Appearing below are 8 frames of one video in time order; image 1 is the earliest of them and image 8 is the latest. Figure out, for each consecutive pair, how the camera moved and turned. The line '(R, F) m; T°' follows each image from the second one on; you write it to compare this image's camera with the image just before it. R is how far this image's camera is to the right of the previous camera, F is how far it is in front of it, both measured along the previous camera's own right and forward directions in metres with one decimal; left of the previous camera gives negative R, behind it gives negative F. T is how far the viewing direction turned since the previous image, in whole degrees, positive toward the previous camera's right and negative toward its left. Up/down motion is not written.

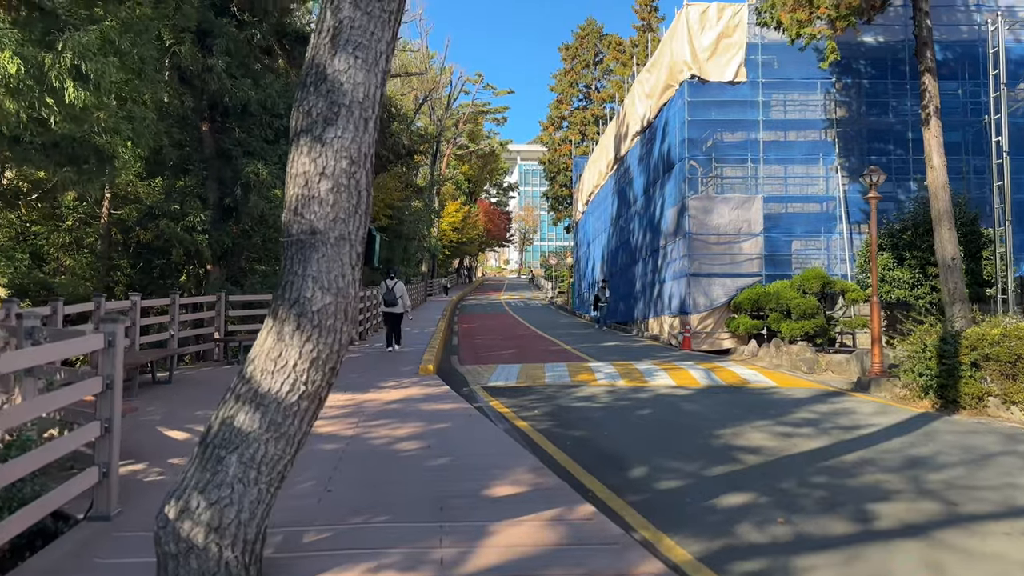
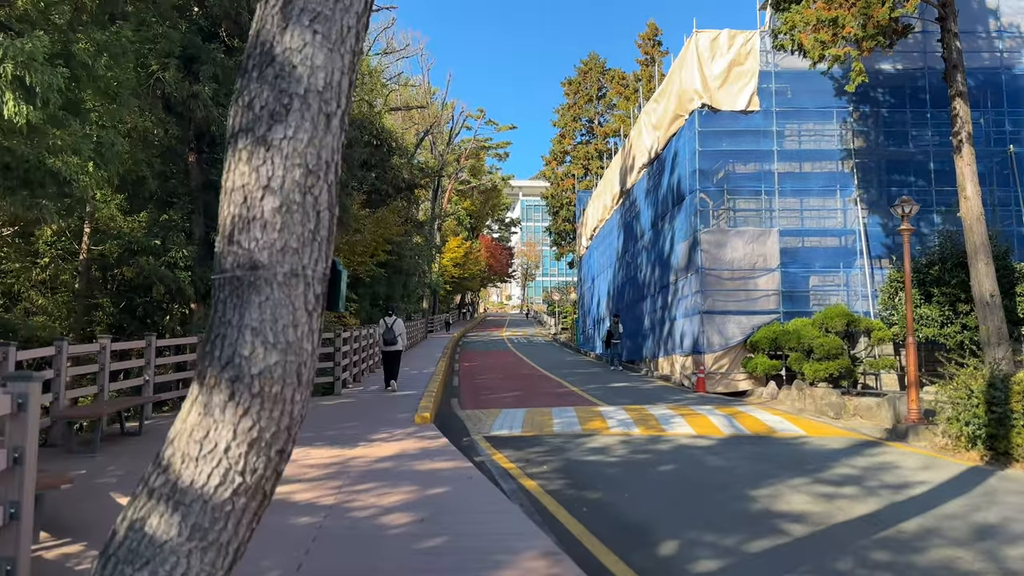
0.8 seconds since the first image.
(0.0, +0.9) m; 0°
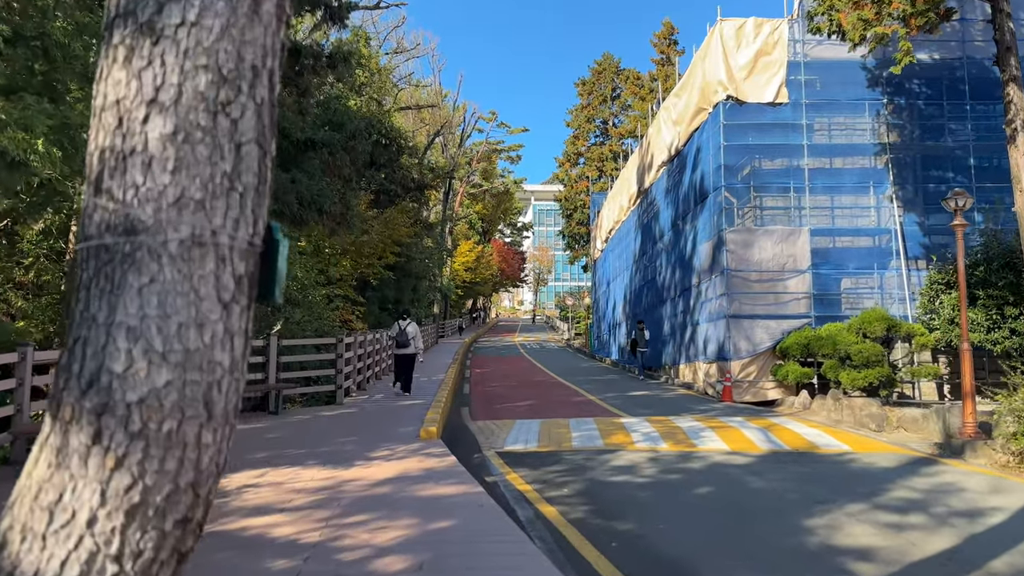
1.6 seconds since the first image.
(0.0, +1.0) m; -1°
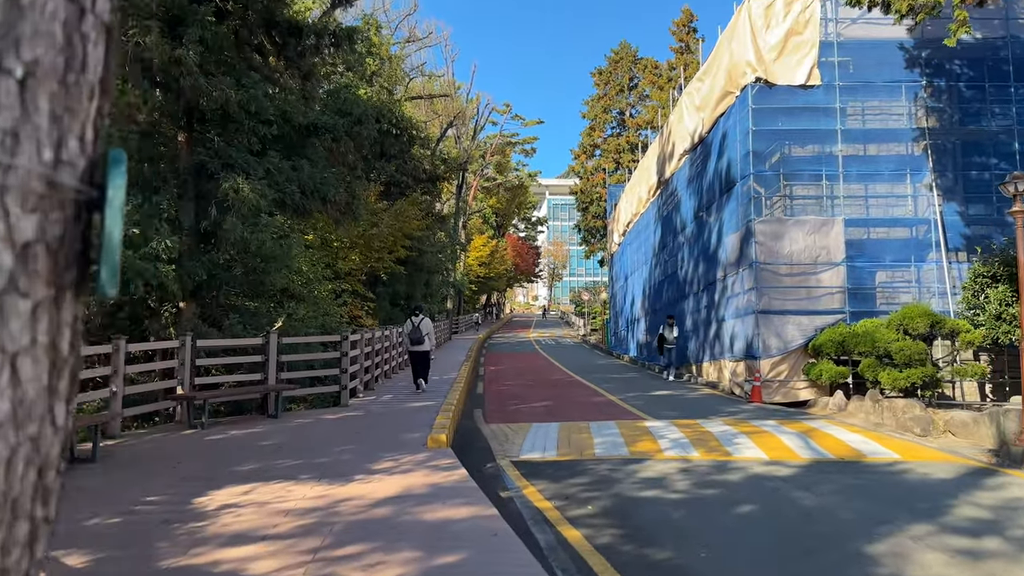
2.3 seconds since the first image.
(0.0, +0.8) m; -1°
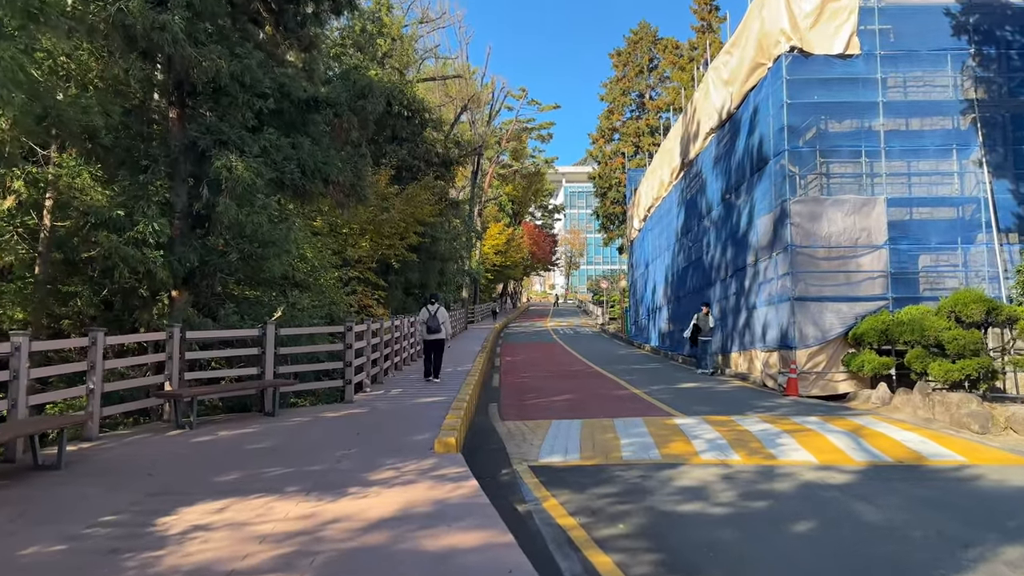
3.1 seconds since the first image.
(0.0, +0.9) m; -1°
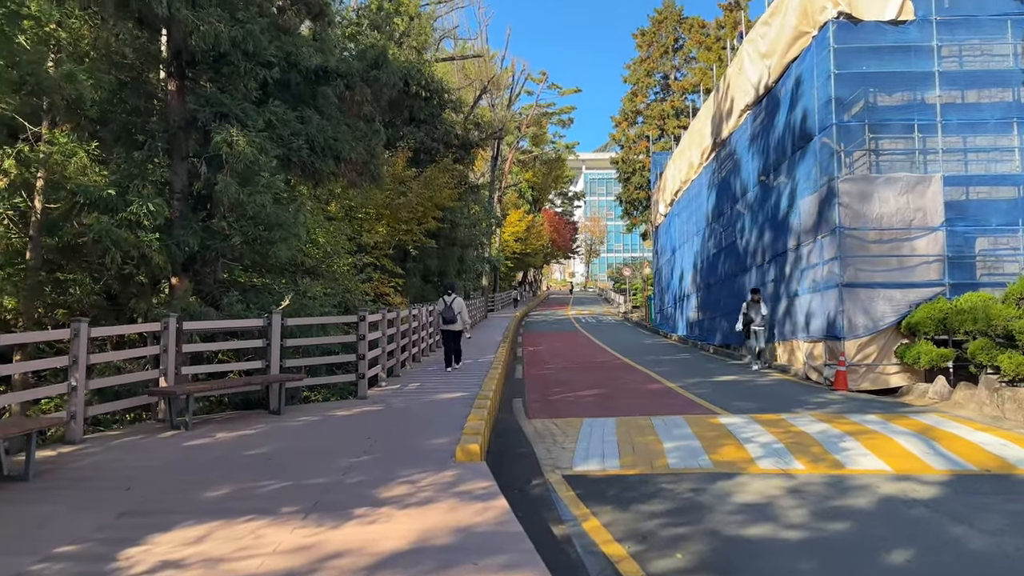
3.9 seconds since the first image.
(-0.1, +0.9) m; -1°
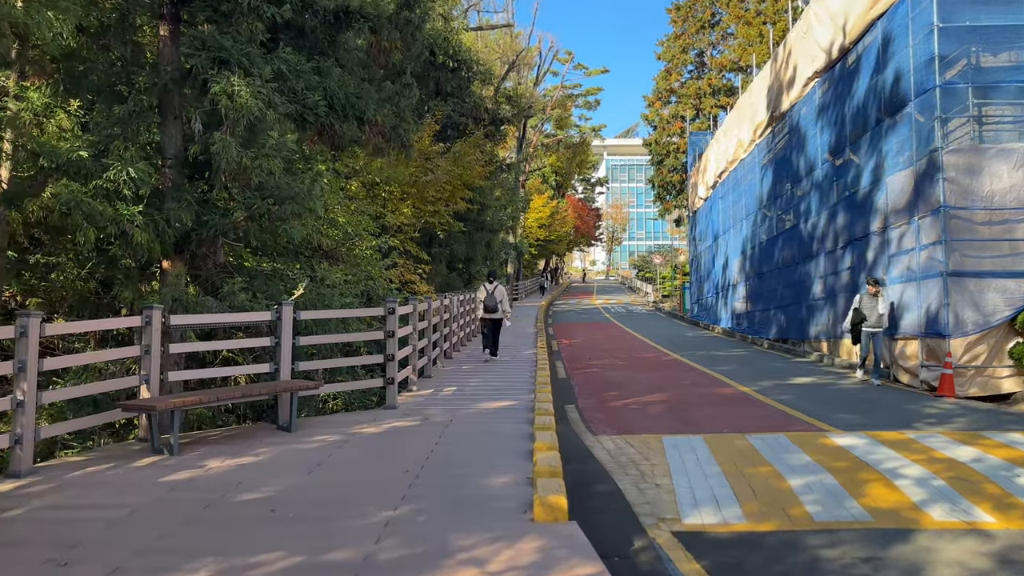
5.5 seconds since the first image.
(-0.5, +1.8) m; -1°
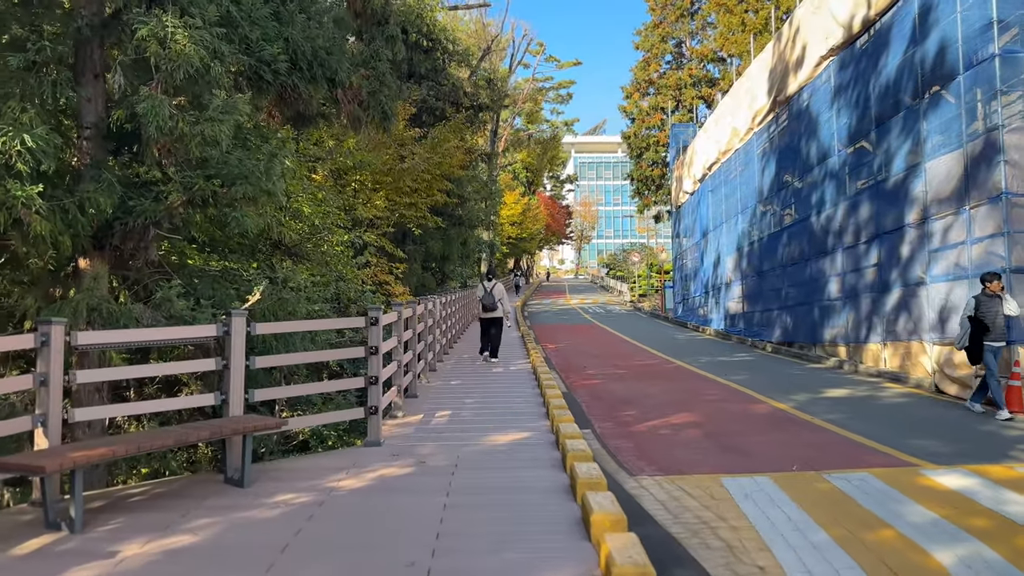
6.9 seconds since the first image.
(-0.4, +1.7) m; +3°
